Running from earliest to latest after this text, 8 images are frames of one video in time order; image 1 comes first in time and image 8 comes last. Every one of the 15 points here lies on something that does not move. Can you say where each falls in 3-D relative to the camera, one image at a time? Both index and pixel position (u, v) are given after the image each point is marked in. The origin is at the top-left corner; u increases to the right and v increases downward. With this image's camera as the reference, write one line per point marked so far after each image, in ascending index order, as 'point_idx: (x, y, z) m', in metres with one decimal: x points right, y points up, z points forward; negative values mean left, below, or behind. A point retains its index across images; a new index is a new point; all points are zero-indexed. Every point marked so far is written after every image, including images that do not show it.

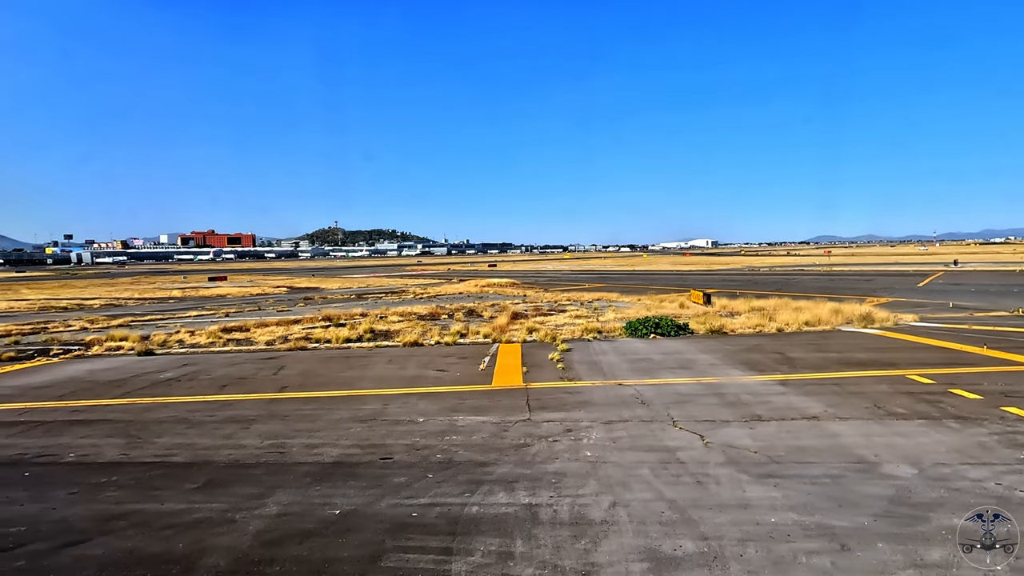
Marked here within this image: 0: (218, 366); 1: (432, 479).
0: (-6.3, -1.7, +11.7) m
1: (-0.8, -1.9, +5.5) m
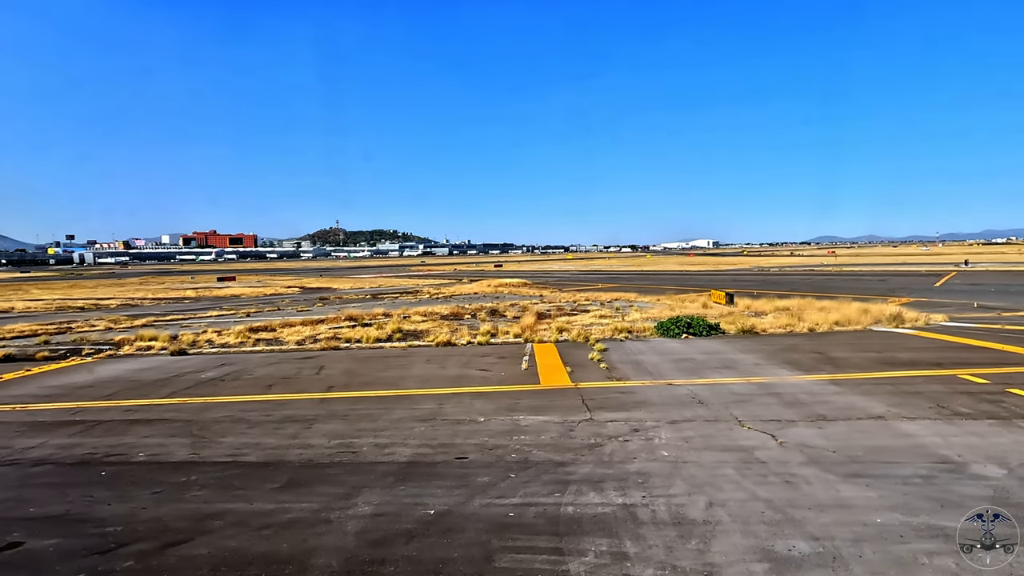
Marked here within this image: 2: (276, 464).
0: (-5.4, -1.7, +11.7) m
1: (+0.1, -1.9, +5.5) m
2: (-2.6, -2.0, +6.1) m
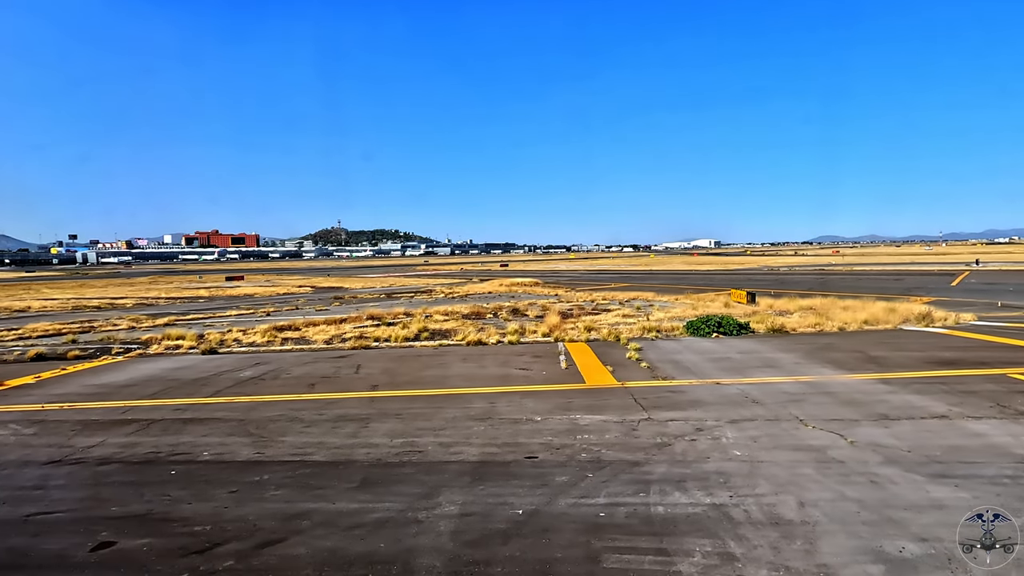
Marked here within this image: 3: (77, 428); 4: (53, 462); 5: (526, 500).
0: (-4.6, -1.7, +11.6) m
1: (+0.9, -1.9, +5.4) m
2: (-1.9, -1.9, +6.0) m
3: (-6.1, -2.0, +7.6) m
4: (-5.3, -2.0, +6.3) m
5: (+0.1, -2.0, +5.0) m
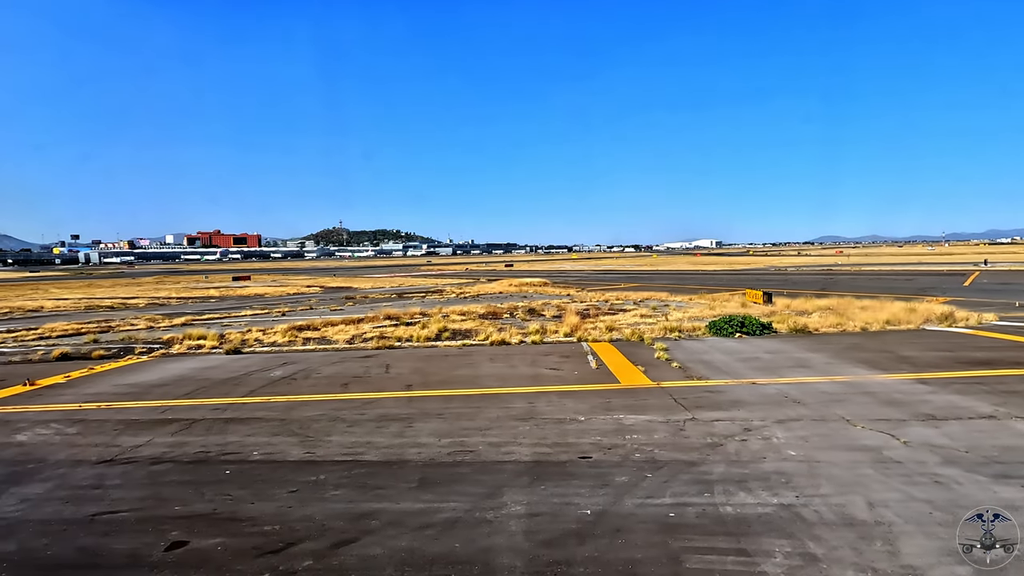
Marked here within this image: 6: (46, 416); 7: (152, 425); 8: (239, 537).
0: (-4.0, -1.6, +11.6) m
1: (+1.4, -1.9, +5.4) m
2: (-1.3, -1.9, +6.0) m
3: (-5.5, -2.0, +7.6) m
4: (-4.7, -2.0, +6.3) m
5: (+0.7, -1.9, +5.0) m
6: (-7.0, -1.9, +8.2) m
7: (-5.1, -1.9, +7.7) m
8: (-2.2, -2.0, +4.5) m
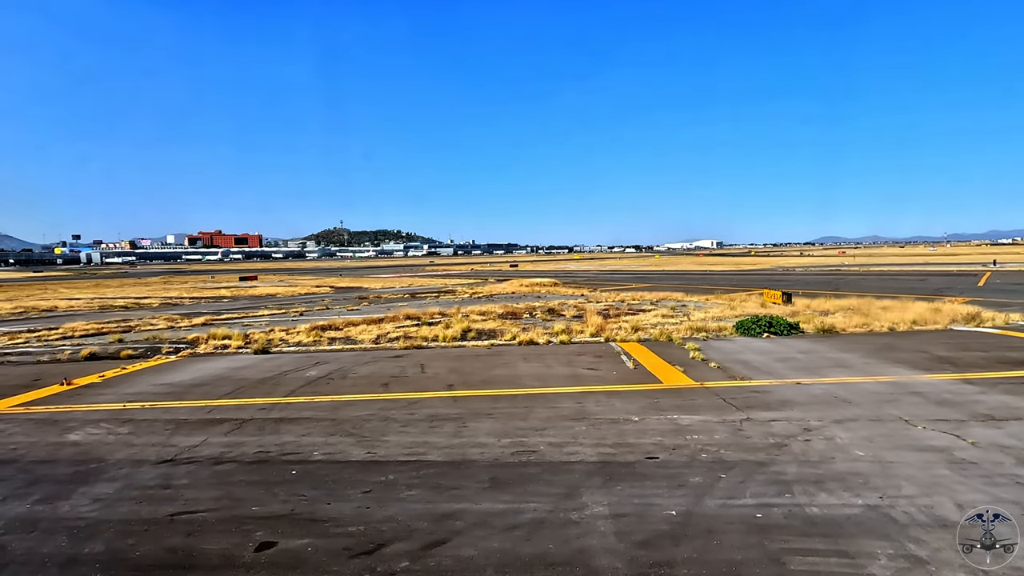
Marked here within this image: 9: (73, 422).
0: (-3.3, -1.6, +11.6) m
1: (+2.2, -1.9, +5.4) m
2: (-0.5, -1.9, +6.0) m
3: (-4.8, -1.9, +7.6) m
4: (-4.0, -2.0, +6.2) m
5: (+1.5, -1.9, +5.0) m
6: (-6.3, -1.9, +8.1) m
7: (-4.3, -1.9, +7.6) m
8: (-1.5, -2.0, +4.4) m
9: (-6.3, -1.9, +7.8) m
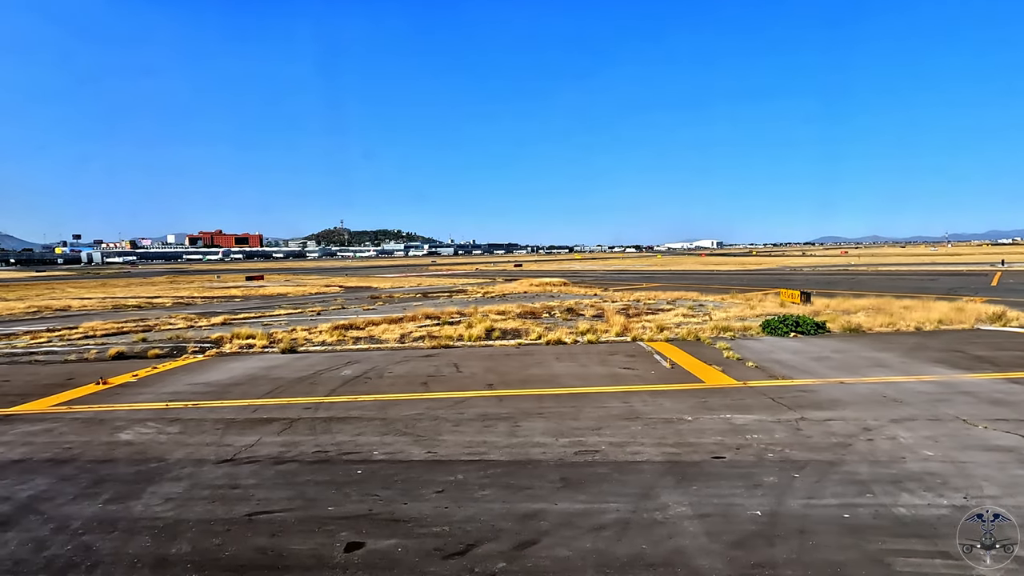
0: (-2.6, -1.6, +11.5) m
1: (+2.9, -1.9, +5.3) m
2: (+0.2, -1.9, +5.9) m
3: (-4.0, -1.9, +7.5) m
4: (-3.3, -2.0, +6.2) m
5: (+2.2, -1.9, +4.9) m
6: (-5.5, -1.9, +8.1) m
7: (-3.6, -1.9, +7.6) m
8: (-0.8, -2.0, +4.4) m
9: (-5.6, -1.9, +7.8) m
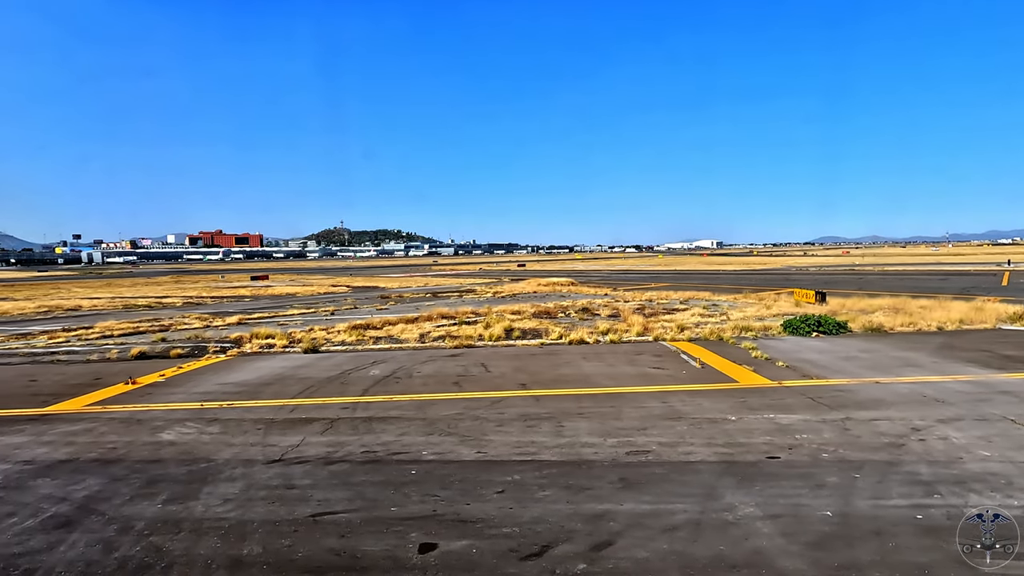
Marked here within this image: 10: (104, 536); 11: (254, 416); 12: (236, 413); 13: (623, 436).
0: (-2.0, -1.6, +11.5) m
1: (+3.5, -1.9, +5.3) m
2: (+0.8, -1.9, +5.9) m
3: (-3.5, -1.9, +7.5) m
4: (-2.7, -2.0, +6.2) m
5: (+2.8, -1.9, +4.9) m
6: (-5.0, -1.9, +8.0) m
7: (-3.0, -1.9, +7.6) m
8: (-0.2, -2.0, +4.3) m
9: (-5.0, -1.9, +7.7) m
10: (-3.4, -2.1, +4.5) m
11: (-3.8, -1.9, +8.0) m
12: (-4.1, -1.9, +8.1) m
13: (+1.4, -1.8, +6.8) m
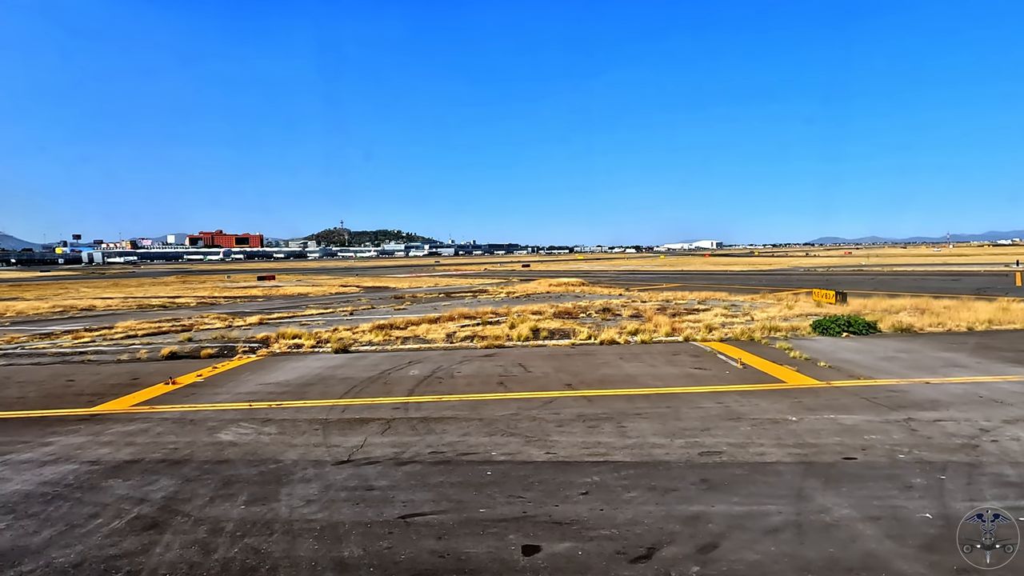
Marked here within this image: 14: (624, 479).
0: (-1.2, -1.6, +11.4) m
1: (+4.3, -1.9, +5.2) m
2: (+1.6, -1.9, +5.8) m
3: (-2.6, -1.9, +7.4) m
4: (-1.9, -2.0, +6.1) m
5: (+3.6, -1.9, +4.8) m
6: (-4.2, -1.9, +8.0) m
7: (-2.2, -1.9, +7.5) m
8: (+0.6, -2.0, +4.3) m
9: (-4.2, -1.9, +7.7) m
10: (-2.6, -2.1, +4.5) m
11: (-3.0, -1.9, +7.9) m
12: (-3.3, -1.9, +8.1) m
13: (+2.2, -1.8, +6.7) m
14: (+1.1, -1.9, +5.5) m
